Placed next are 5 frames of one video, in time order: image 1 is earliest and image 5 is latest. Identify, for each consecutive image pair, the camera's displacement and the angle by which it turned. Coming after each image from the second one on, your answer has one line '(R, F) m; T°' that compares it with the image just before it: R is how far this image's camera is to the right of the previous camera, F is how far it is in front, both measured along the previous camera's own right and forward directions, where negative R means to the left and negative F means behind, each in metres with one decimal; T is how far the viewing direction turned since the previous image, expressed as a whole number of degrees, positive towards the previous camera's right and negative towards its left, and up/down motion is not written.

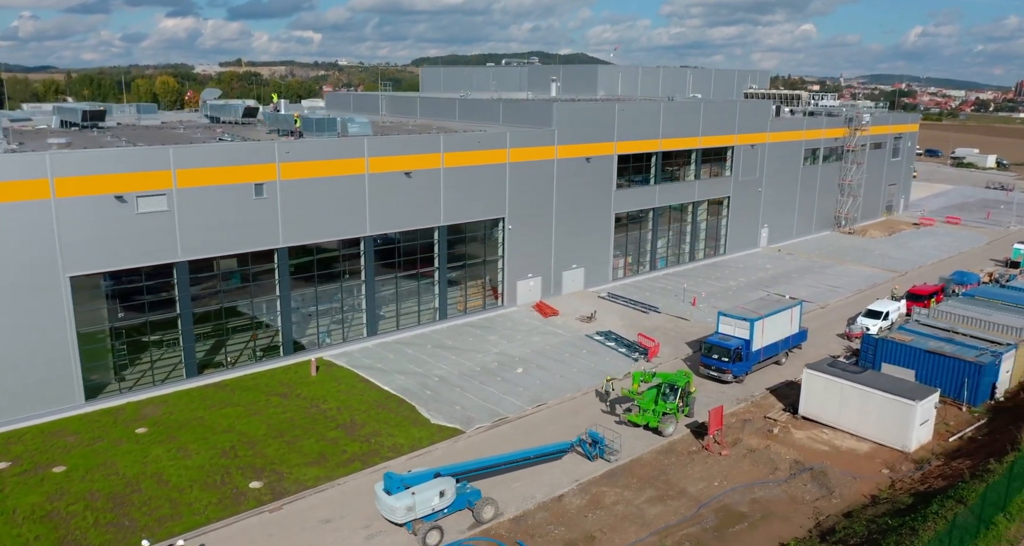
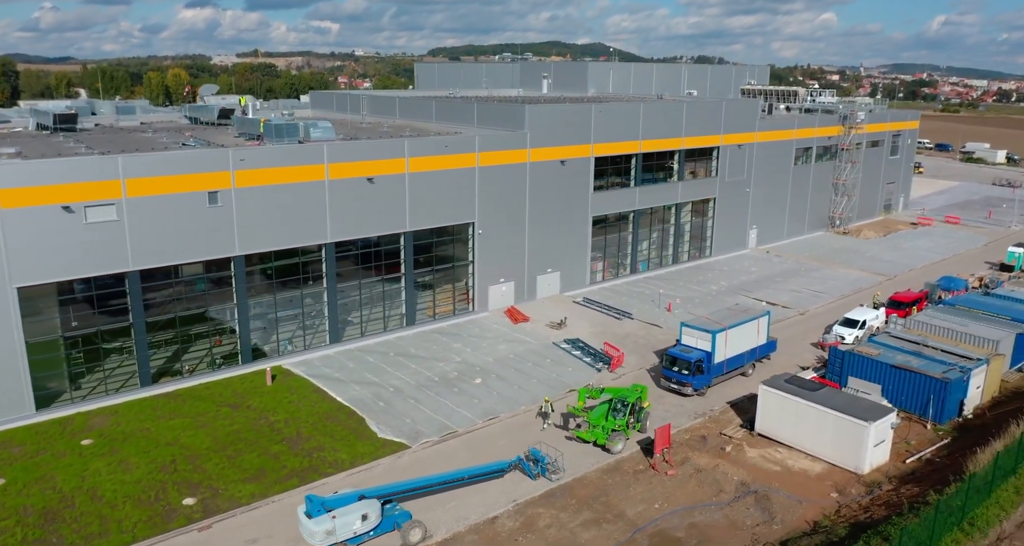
(+2.0, +0.5) m; -1°
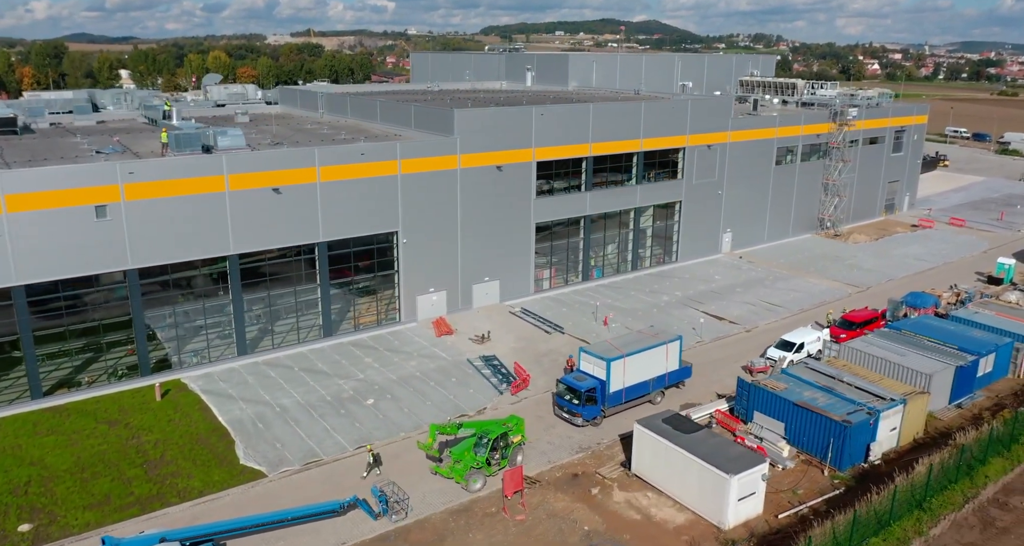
(+5.1, +1.3) m; -4°
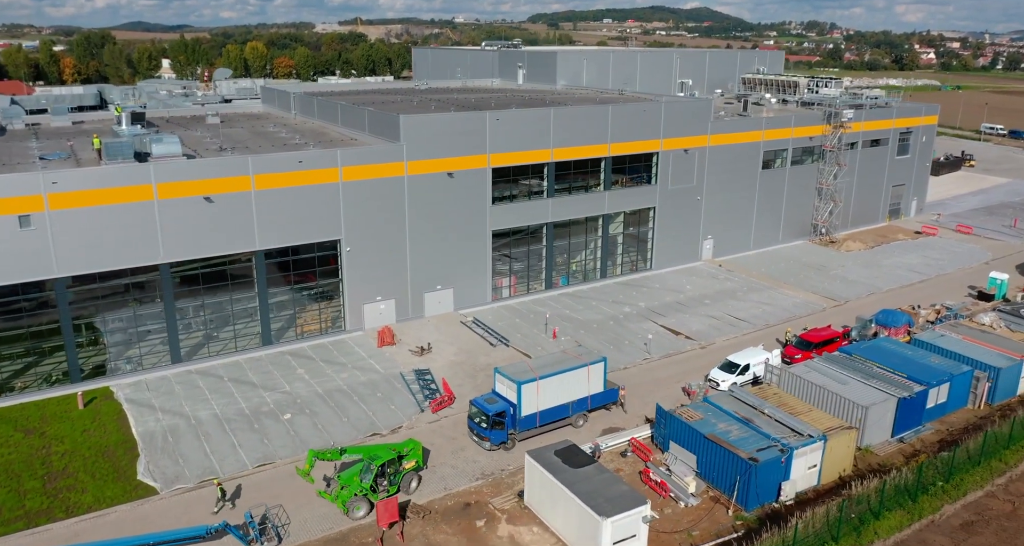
(+4.0, +0.9) m; -4°
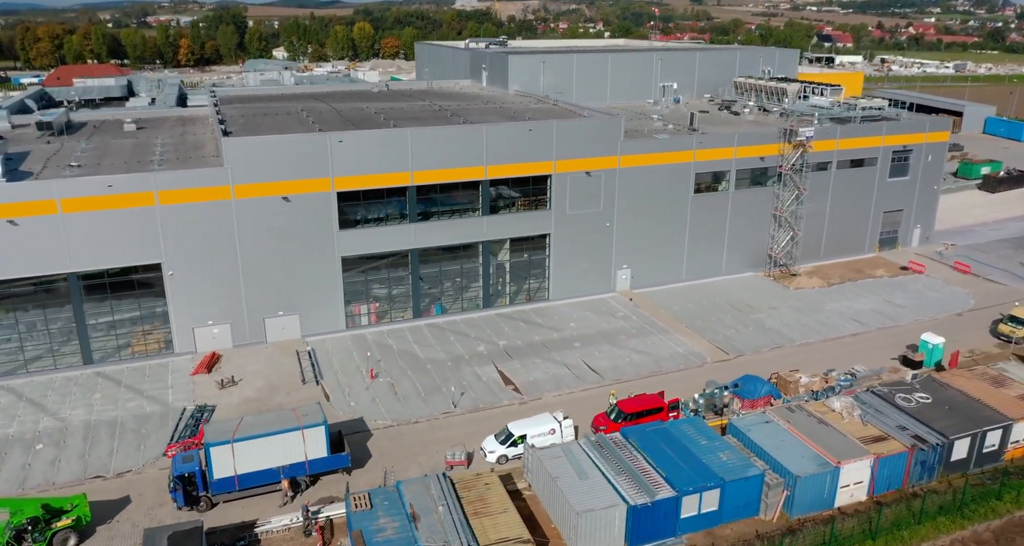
(+11.7, +3.5) m; -11°
